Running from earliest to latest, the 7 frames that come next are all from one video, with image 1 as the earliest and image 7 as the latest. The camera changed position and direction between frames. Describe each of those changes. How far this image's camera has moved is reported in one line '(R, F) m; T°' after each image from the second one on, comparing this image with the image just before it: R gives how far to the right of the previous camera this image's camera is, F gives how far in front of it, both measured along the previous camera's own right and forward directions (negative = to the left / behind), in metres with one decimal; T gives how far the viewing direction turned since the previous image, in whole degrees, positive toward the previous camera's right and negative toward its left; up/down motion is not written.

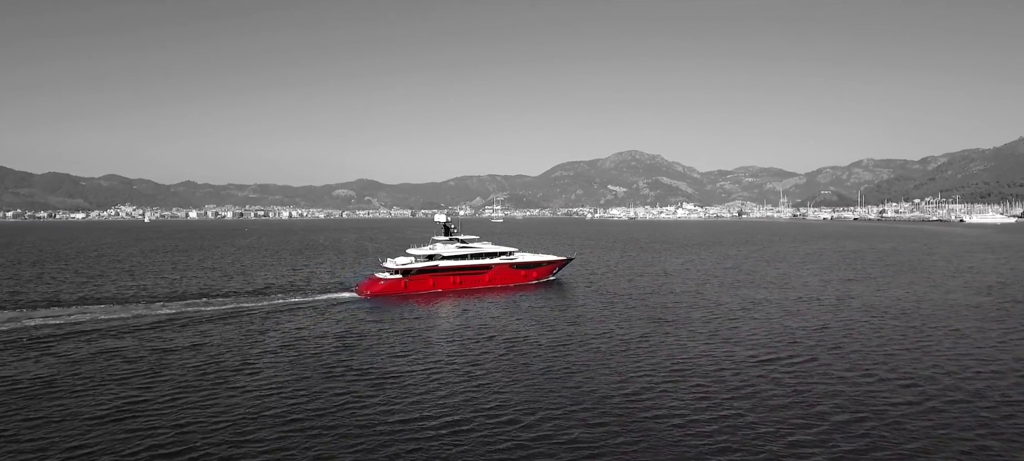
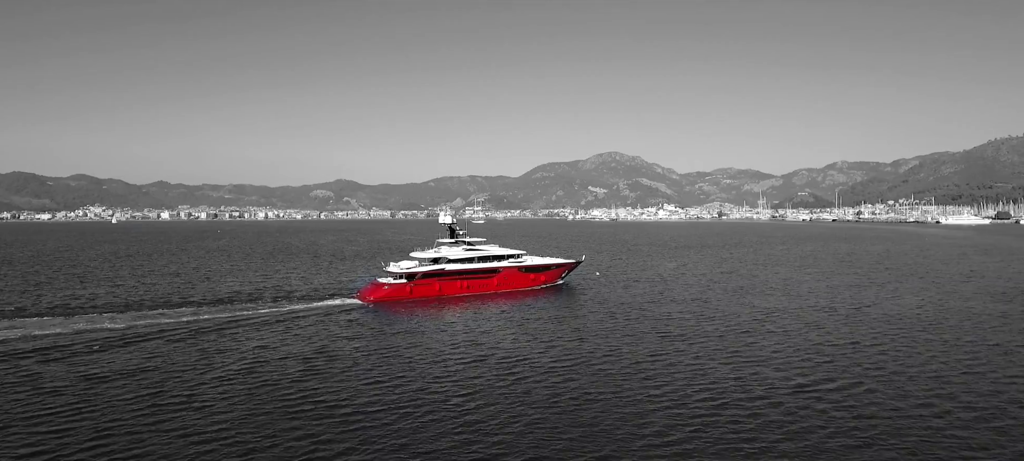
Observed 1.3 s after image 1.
(-0.9, +4.7) m; +2°
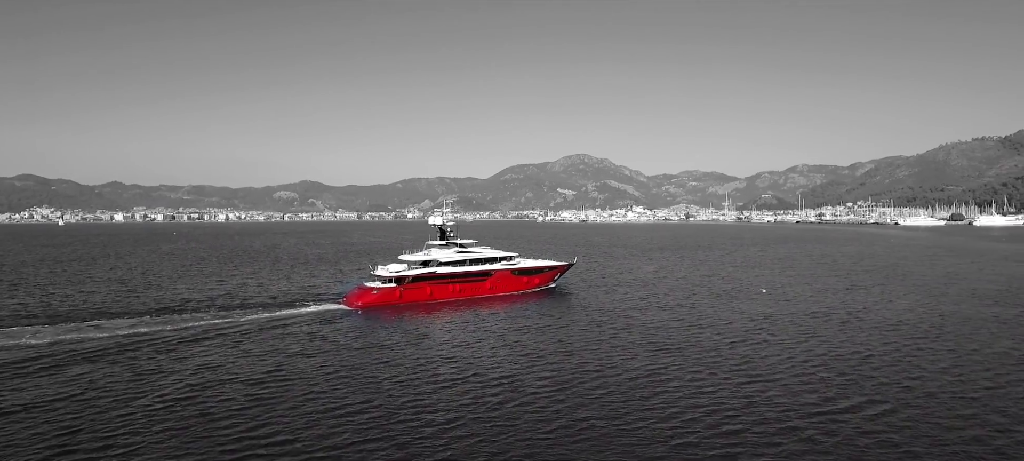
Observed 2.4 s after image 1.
(-0.7, +3.7) m; +3°
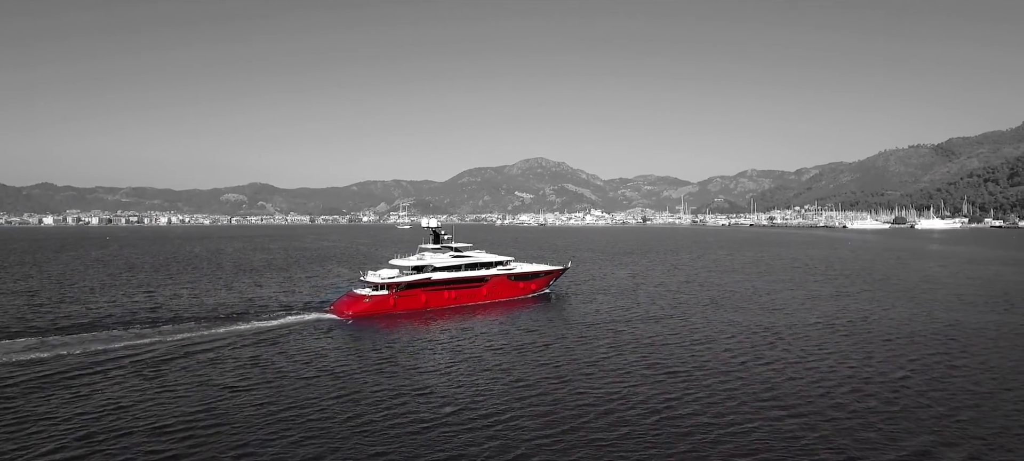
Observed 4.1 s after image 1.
(-1.2, +5.7) m; +4°
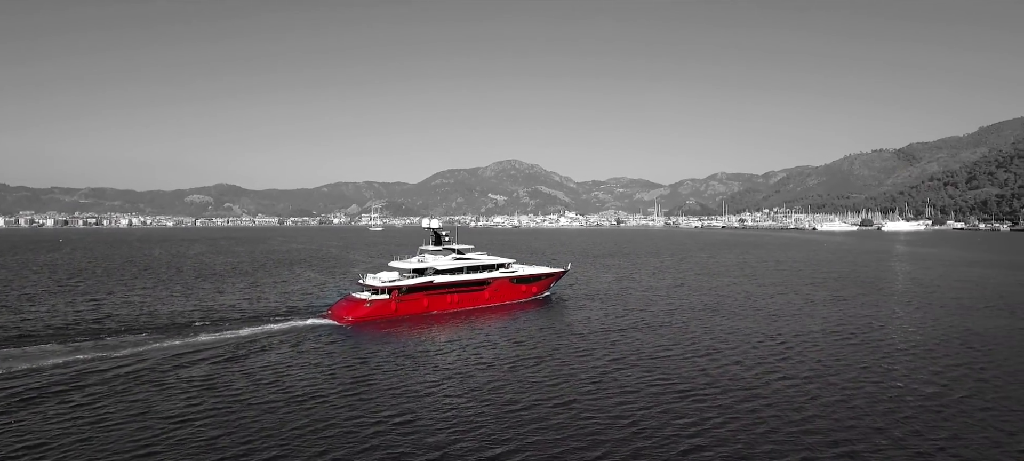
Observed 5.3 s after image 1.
(-0.8, +4.0) m; +2°
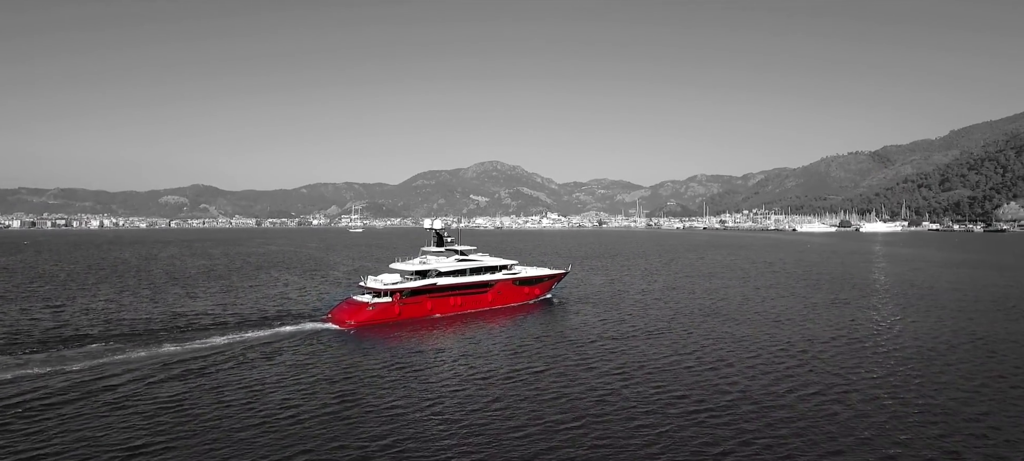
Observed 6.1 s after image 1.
(-0.7, +3.0) m; +2°
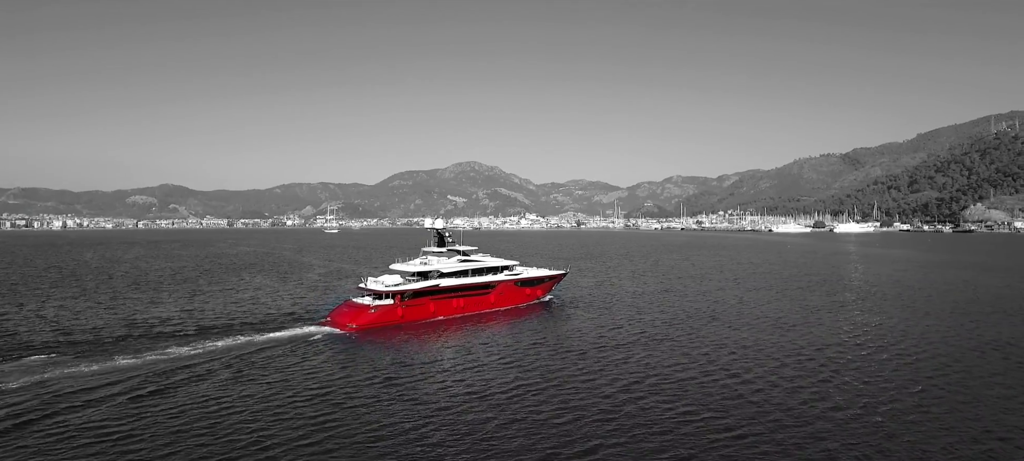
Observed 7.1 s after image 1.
(-0.8, +3.3) m; +2°
